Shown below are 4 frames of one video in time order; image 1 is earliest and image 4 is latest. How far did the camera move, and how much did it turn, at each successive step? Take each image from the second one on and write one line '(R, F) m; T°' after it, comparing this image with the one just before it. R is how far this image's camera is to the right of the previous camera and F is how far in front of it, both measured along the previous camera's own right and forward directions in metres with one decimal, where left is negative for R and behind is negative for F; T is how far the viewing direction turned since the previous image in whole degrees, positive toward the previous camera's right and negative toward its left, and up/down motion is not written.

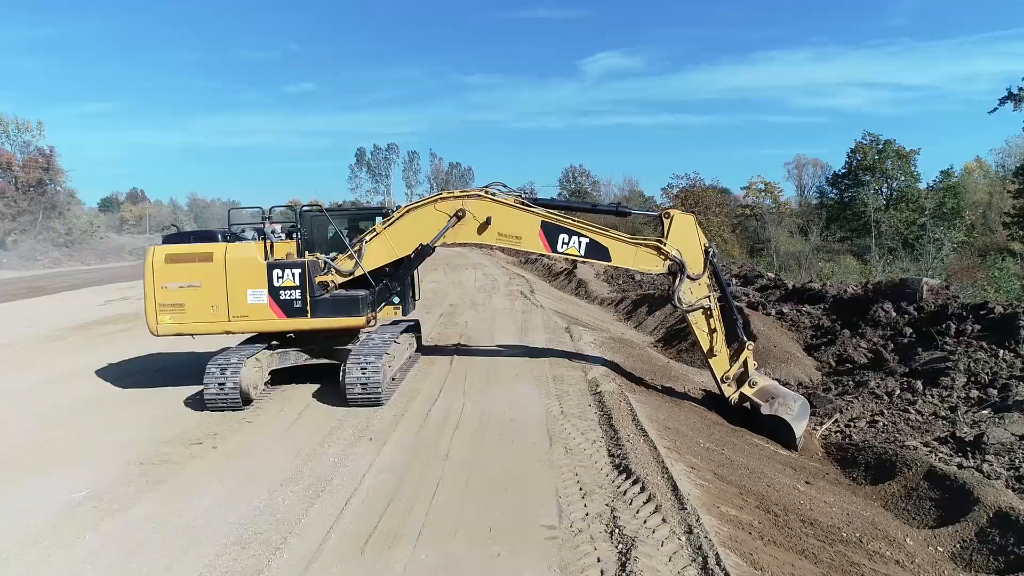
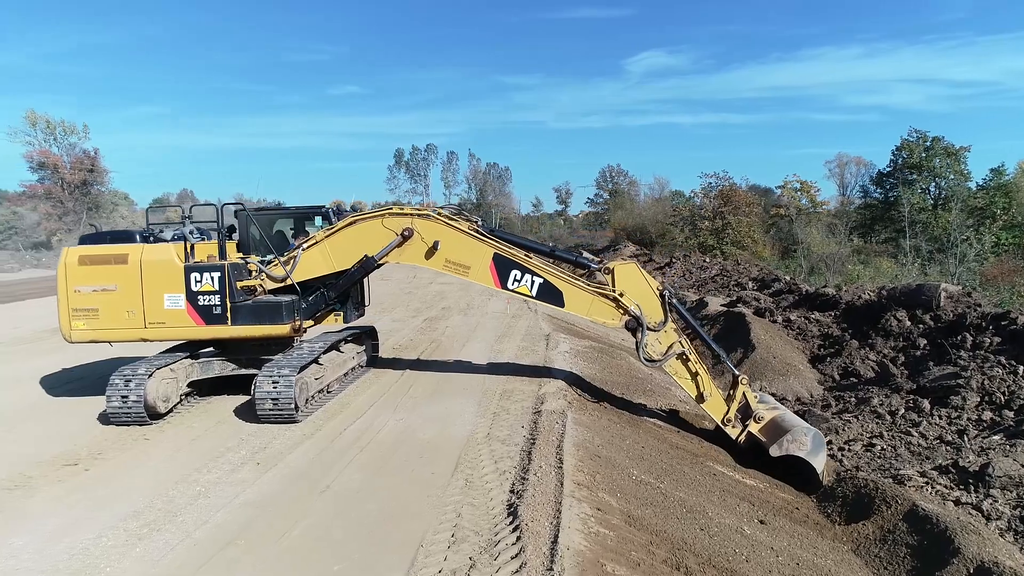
(+1.0, +0.8) m; -3°
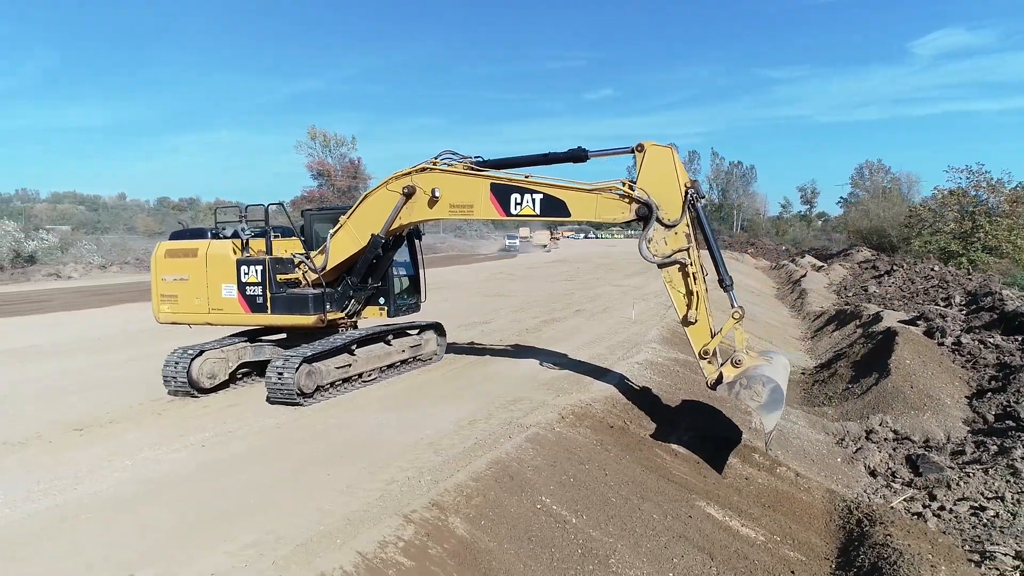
(+2.3, +0.8) m; -19°
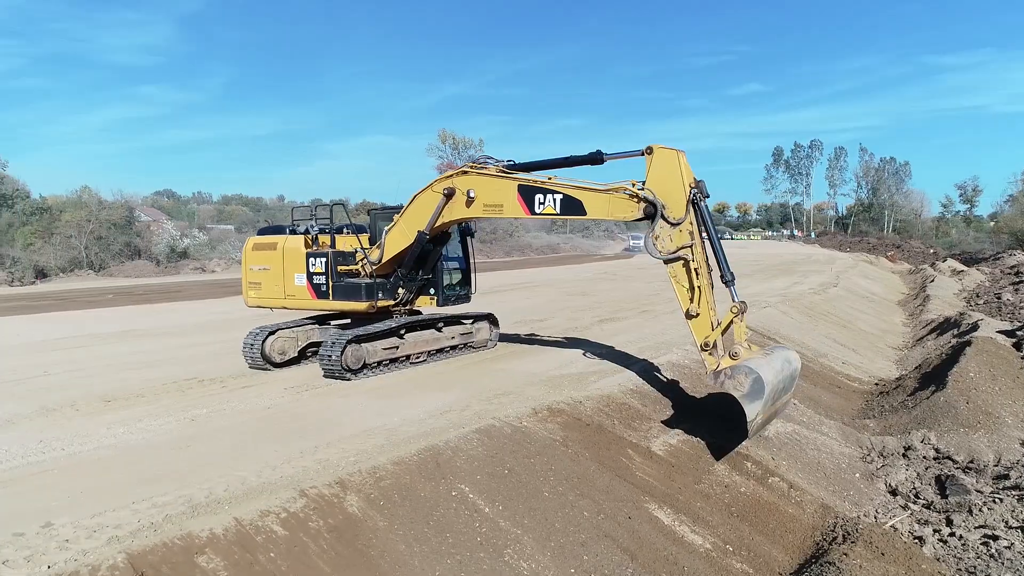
(+1.5, 0.0) m; -11°
